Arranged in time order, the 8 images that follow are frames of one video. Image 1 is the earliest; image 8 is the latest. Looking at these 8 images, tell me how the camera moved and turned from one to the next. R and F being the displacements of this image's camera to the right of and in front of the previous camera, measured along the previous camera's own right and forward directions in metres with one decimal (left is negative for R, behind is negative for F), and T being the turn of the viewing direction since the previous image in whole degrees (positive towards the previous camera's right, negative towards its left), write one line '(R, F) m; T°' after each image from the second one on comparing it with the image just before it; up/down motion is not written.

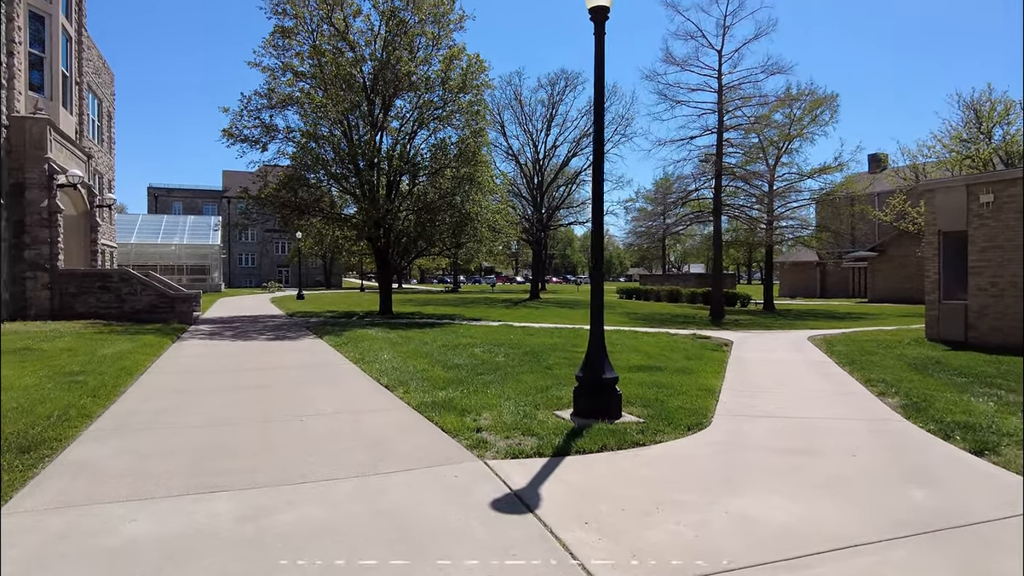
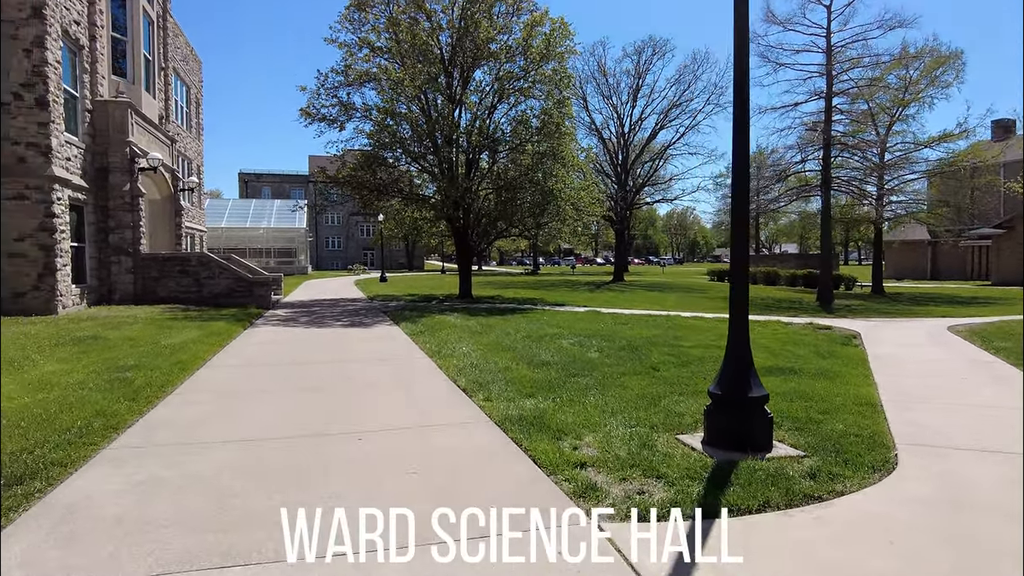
(-0.2, +1.1) m; -7°
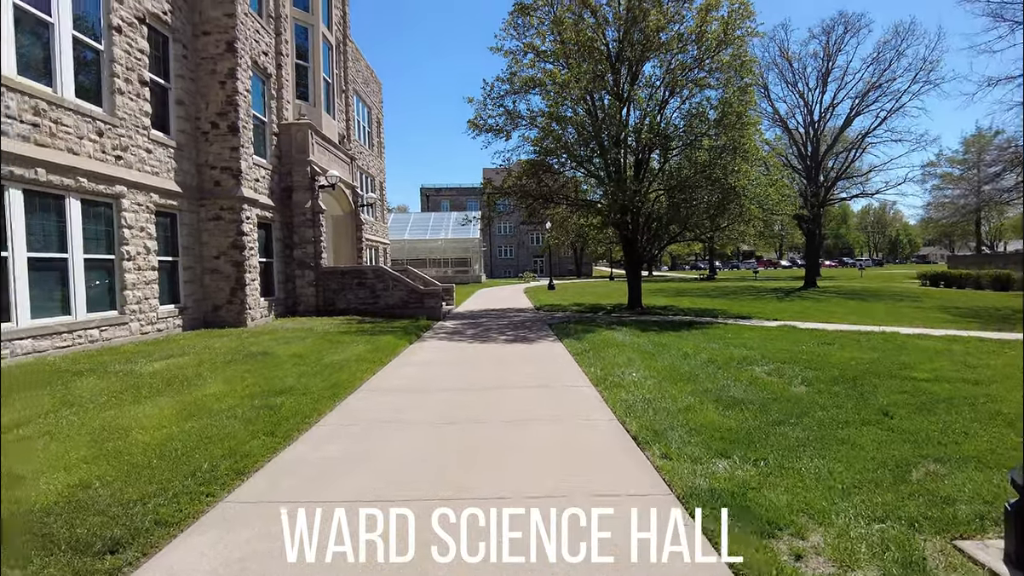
(-0.1, +0.9) m; -15°
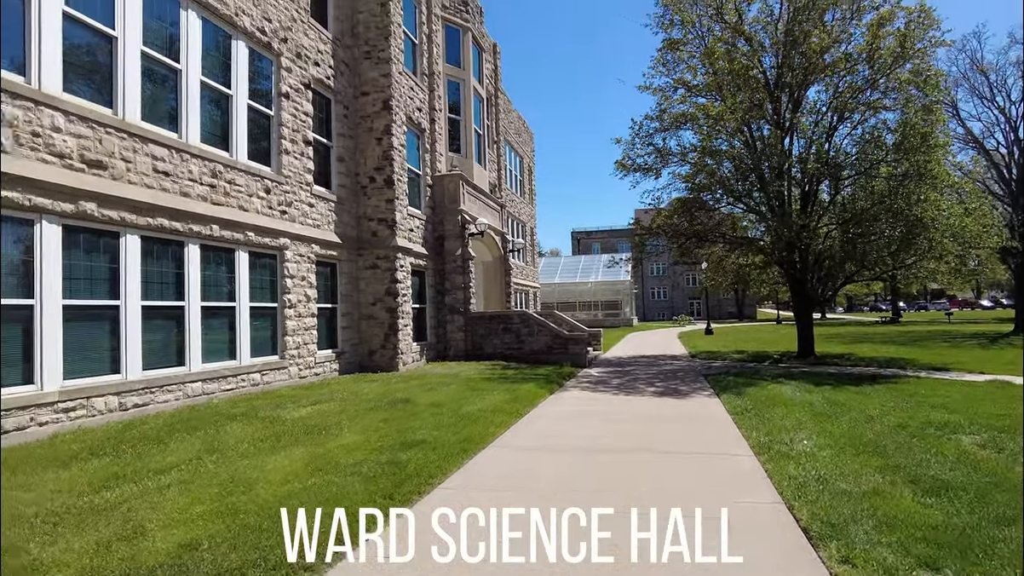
(+0.1, +0.5) m; -13°
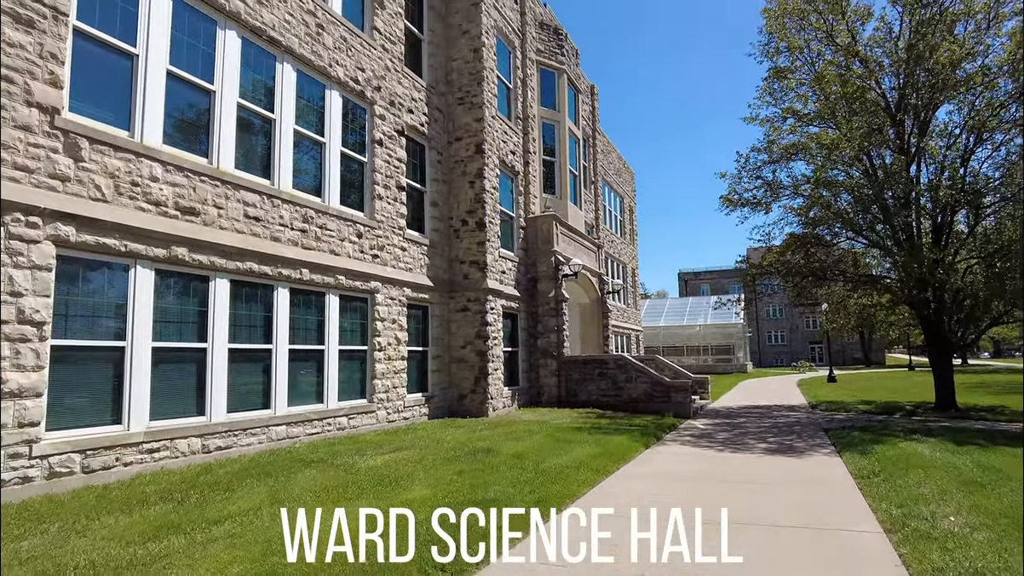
(+0.2, +0.5) m; -9°
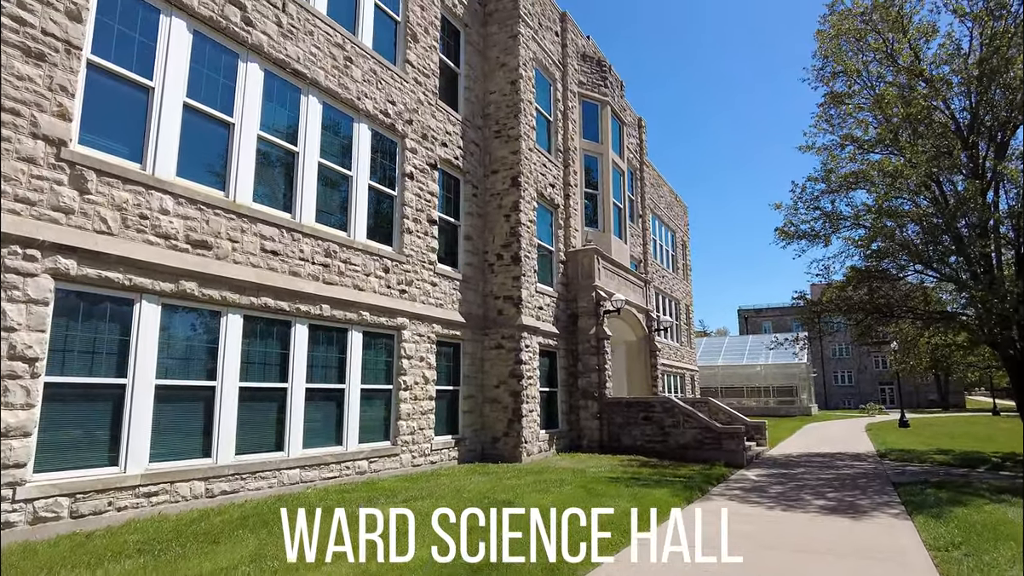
(+0.4, +0.6) m; -5°
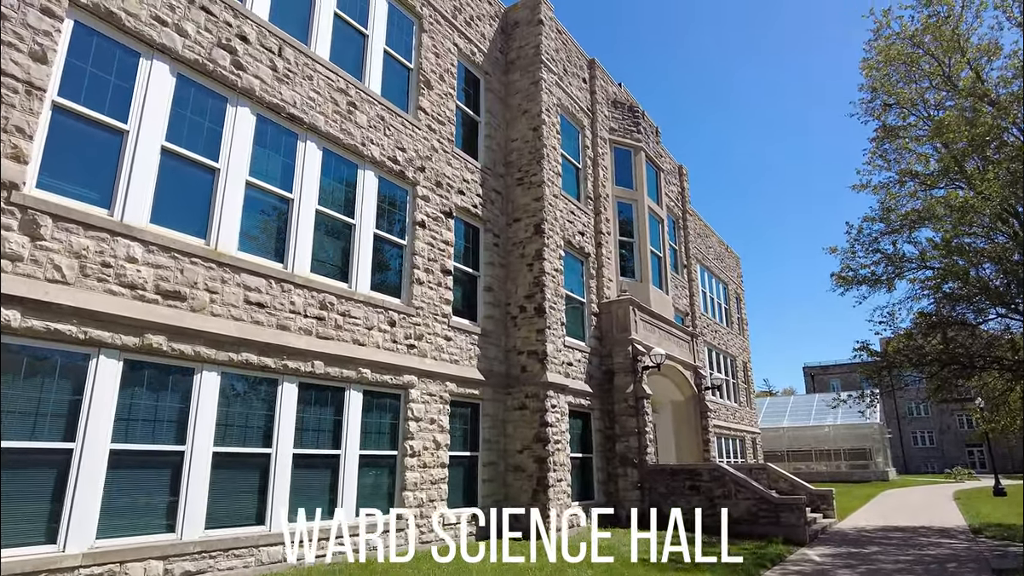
(+0.6, +0.9) m; -5°
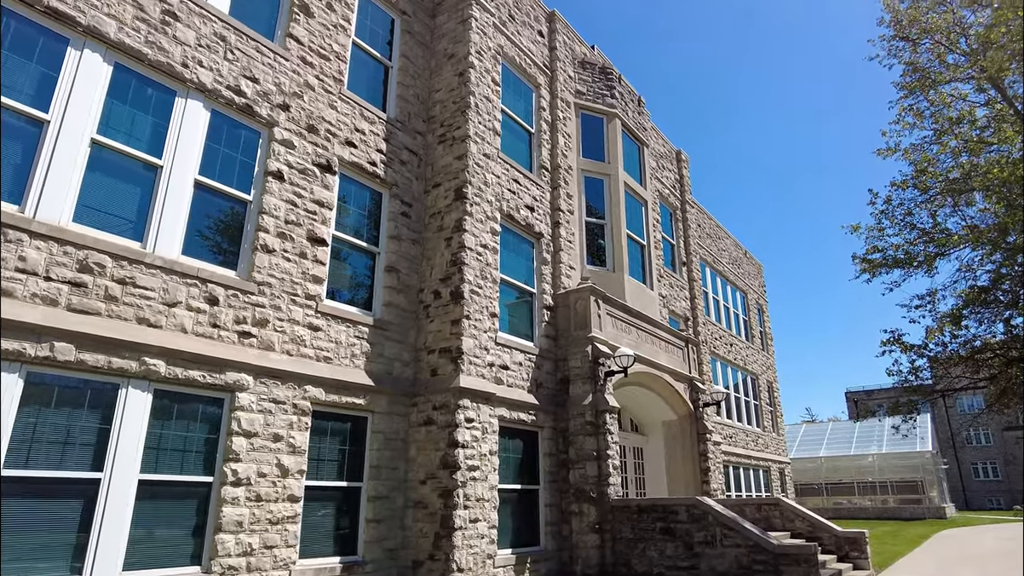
(+1.8, +2.7) m; -3°
